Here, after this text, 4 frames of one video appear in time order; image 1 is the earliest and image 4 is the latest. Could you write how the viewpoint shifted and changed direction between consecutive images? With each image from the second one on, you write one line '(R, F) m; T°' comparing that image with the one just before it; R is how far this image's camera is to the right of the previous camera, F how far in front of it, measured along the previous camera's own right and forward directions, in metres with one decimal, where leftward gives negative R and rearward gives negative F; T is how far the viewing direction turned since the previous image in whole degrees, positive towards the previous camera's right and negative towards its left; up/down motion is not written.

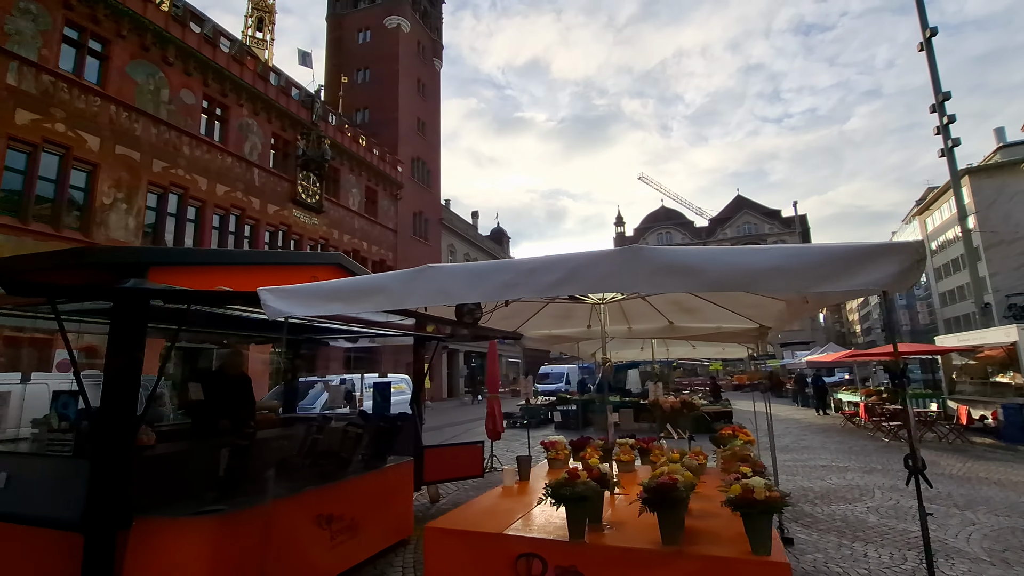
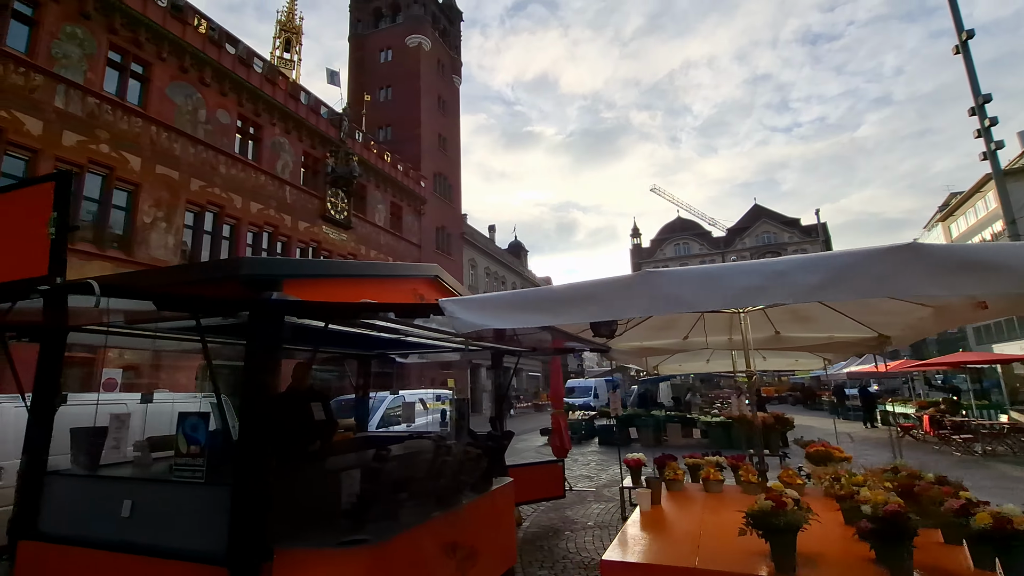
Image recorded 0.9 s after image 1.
(-0.9, +0.2) m; -1°
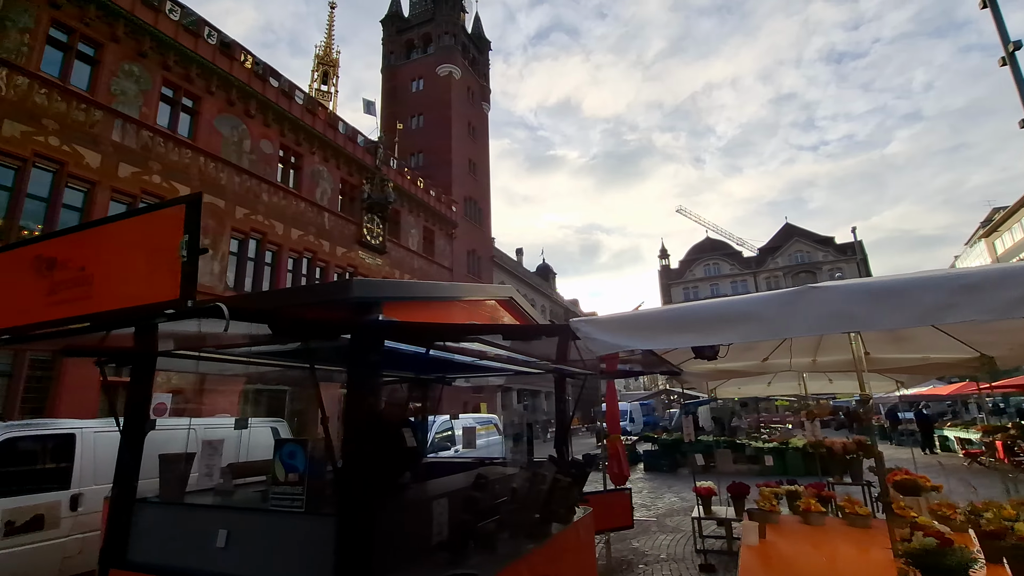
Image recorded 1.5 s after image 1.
(-0.5, +0.1) m; -3°
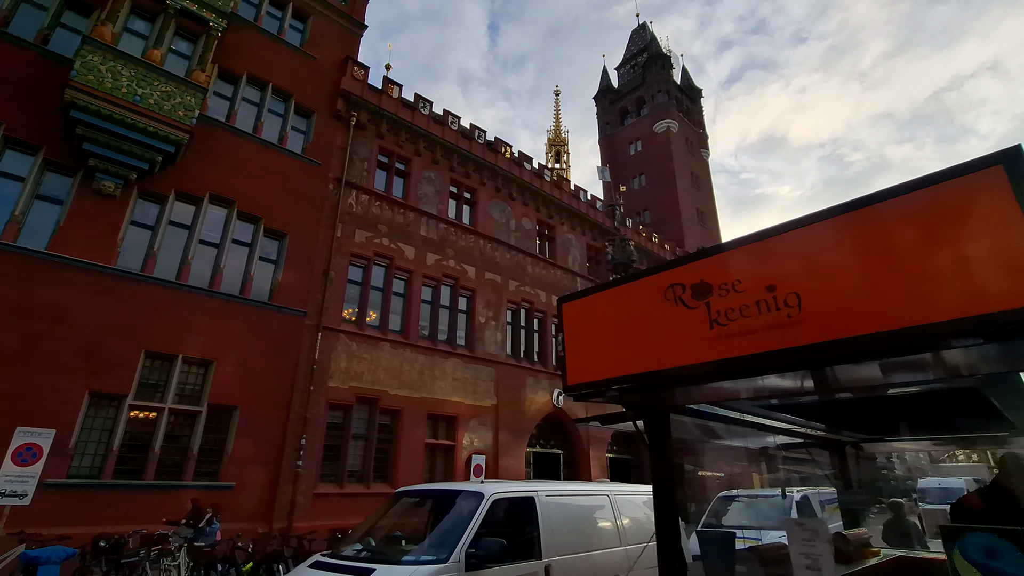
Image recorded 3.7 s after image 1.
(-2.3, +0.1) m; -22°
